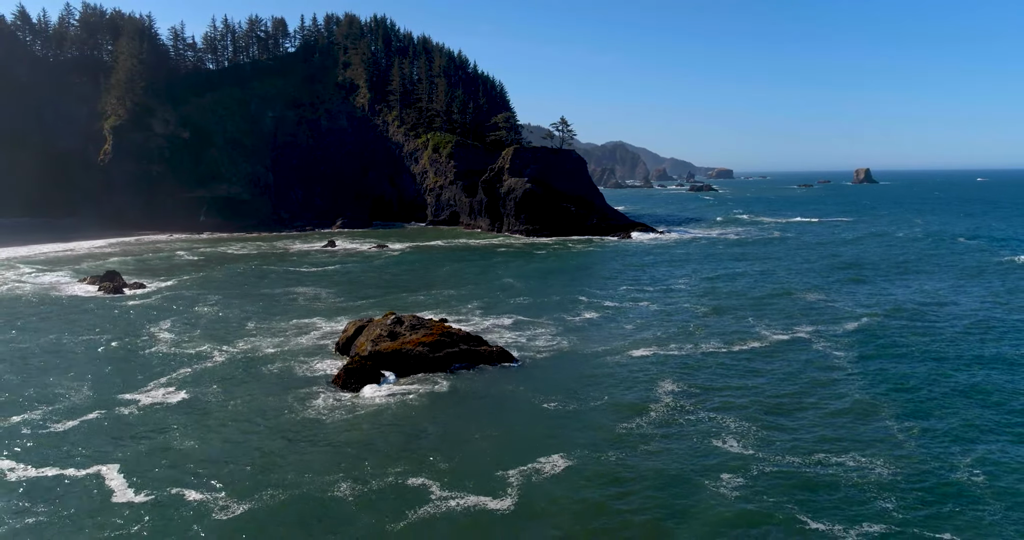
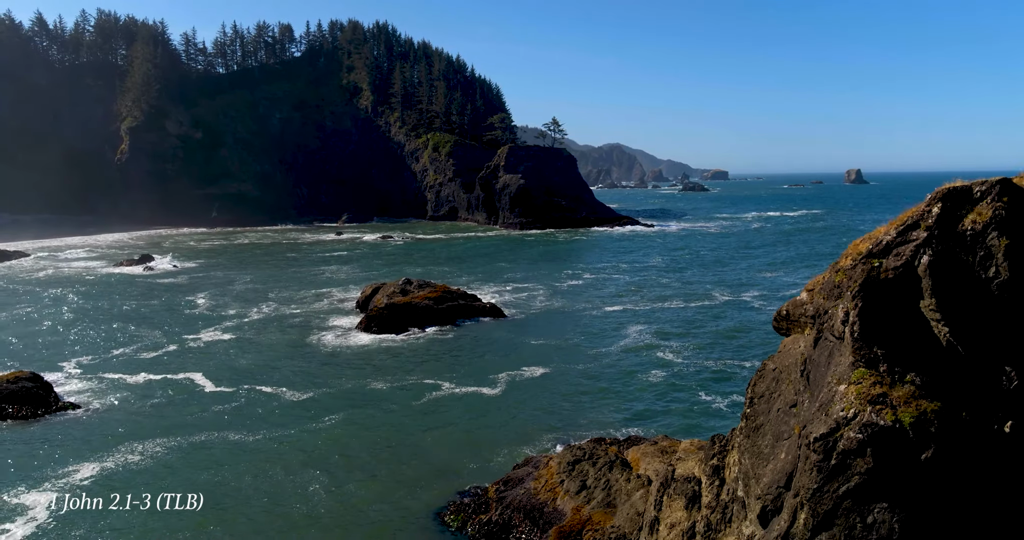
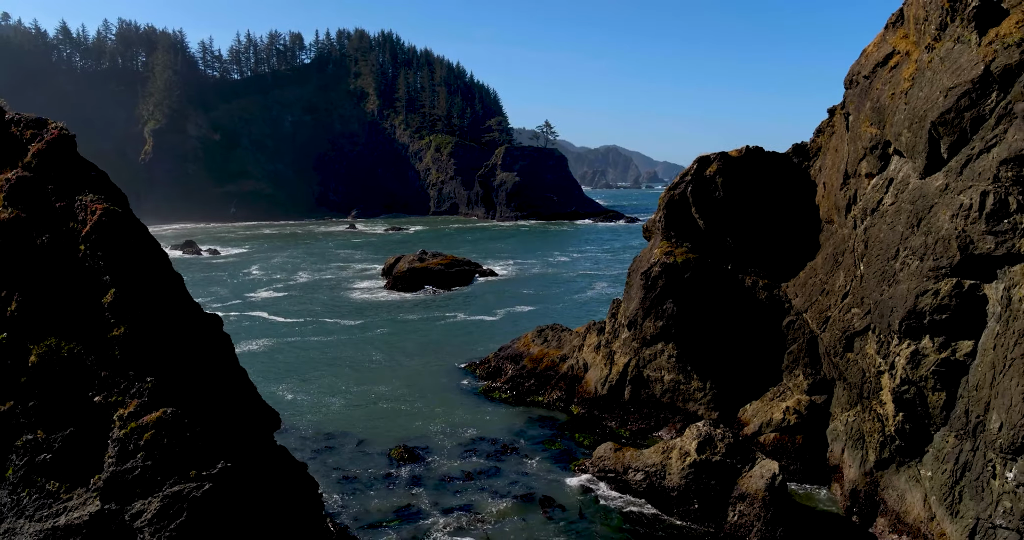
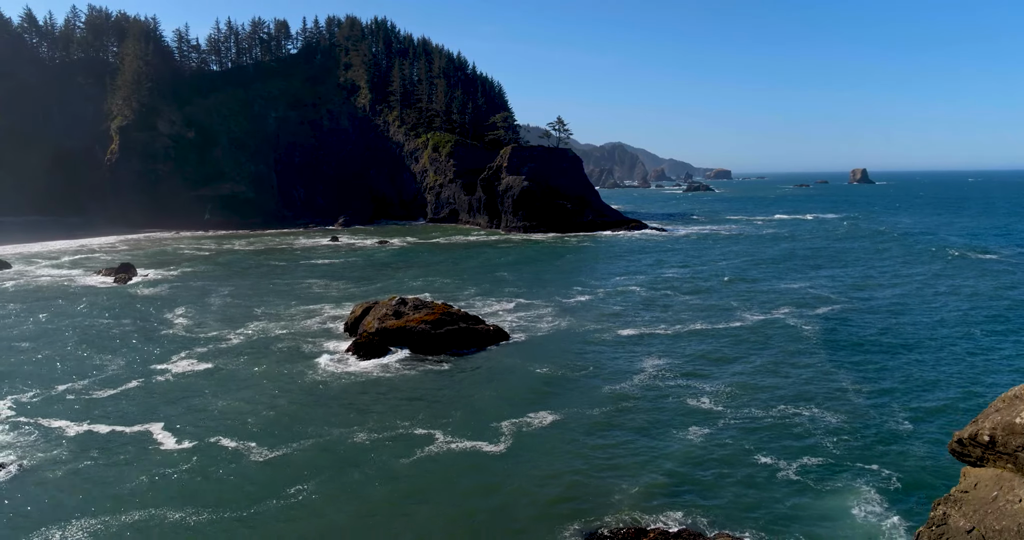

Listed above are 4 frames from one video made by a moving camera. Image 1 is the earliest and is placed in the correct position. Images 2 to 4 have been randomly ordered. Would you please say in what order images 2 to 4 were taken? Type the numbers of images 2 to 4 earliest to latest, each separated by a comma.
4, 2, 3
